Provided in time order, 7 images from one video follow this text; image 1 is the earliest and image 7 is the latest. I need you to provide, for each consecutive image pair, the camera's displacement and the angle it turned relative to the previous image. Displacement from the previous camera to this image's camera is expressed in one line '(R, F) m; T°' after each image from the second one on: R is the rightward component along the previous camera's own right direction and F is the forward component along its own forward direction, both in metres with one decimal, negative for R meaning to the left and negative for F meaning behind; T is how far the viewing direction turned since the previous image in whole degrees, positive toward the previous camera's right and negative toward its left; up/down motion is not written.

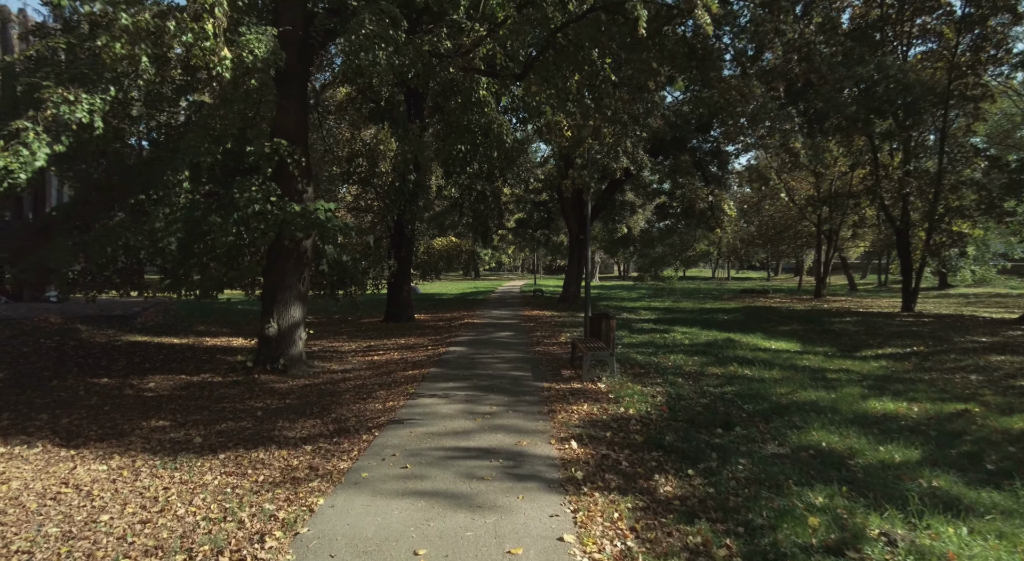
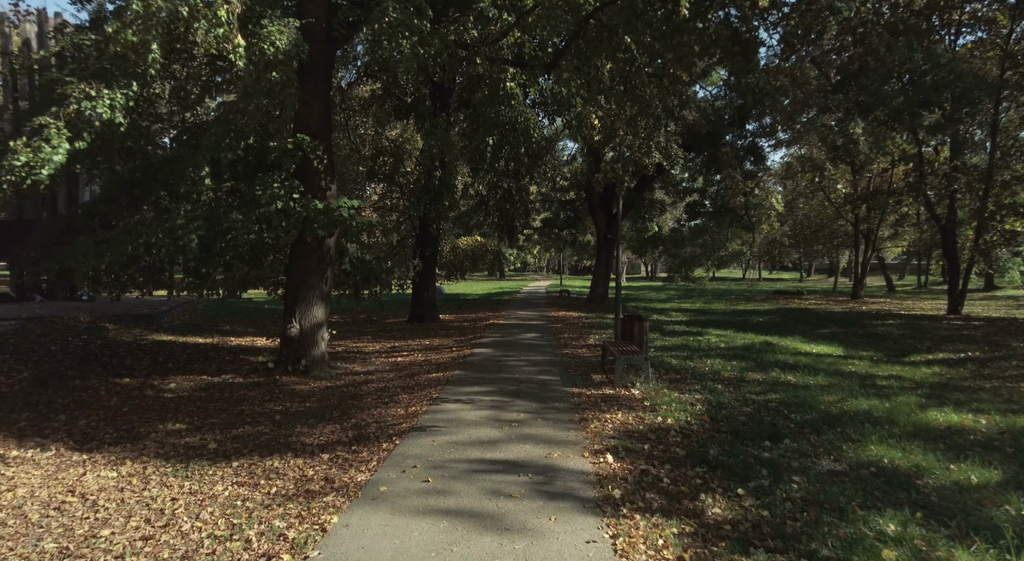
(0.0, +0.4) m; -2°
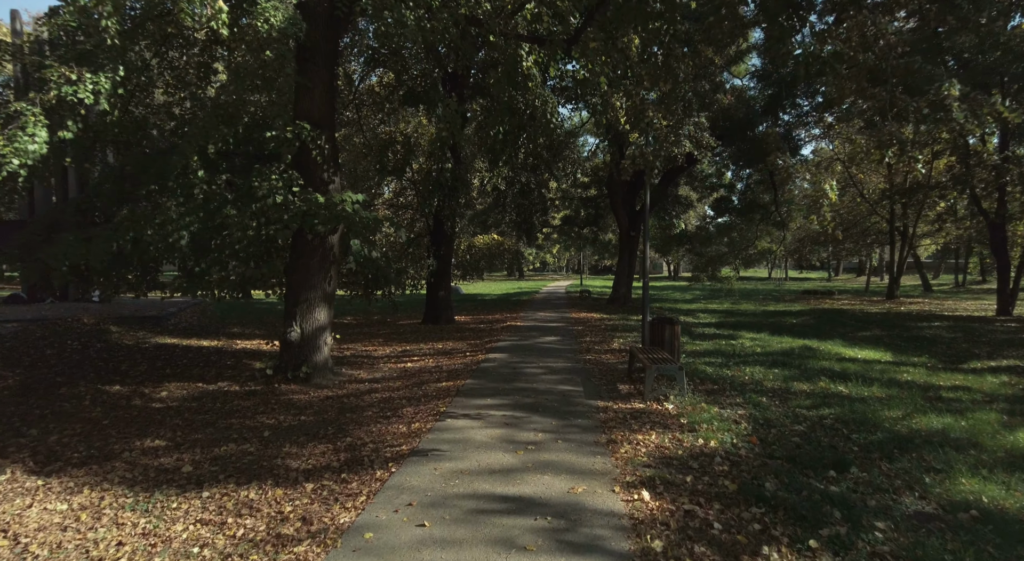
(0.0, +0.8) m; -2°
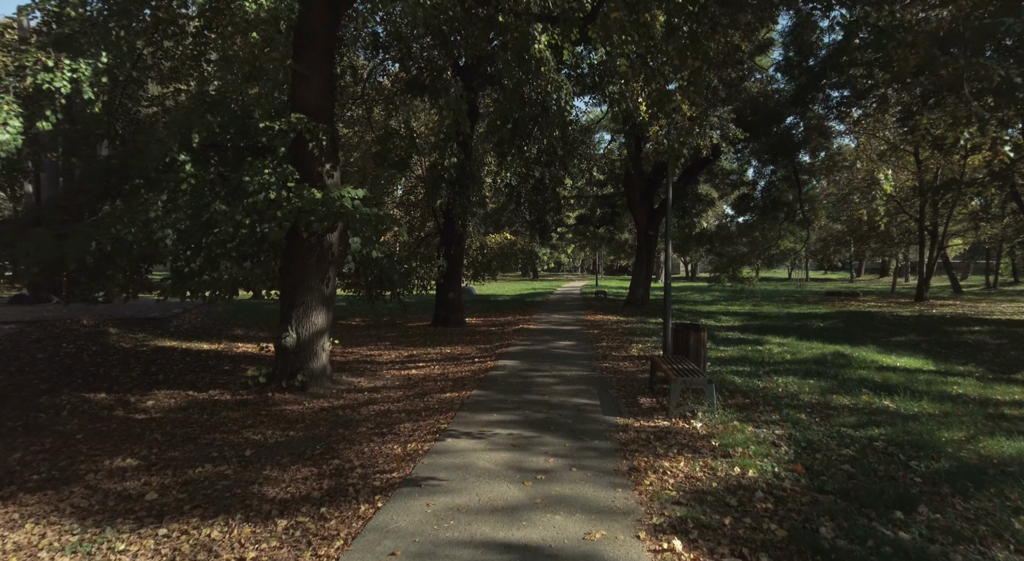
(+0.1, +0.7) m; -1°
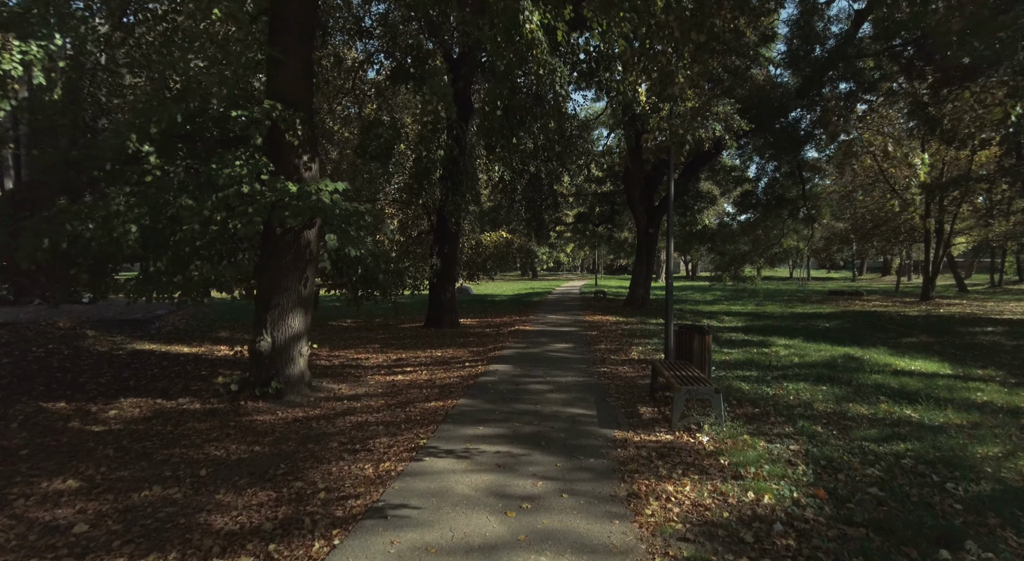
(+0.1, +0.6) m; 0°
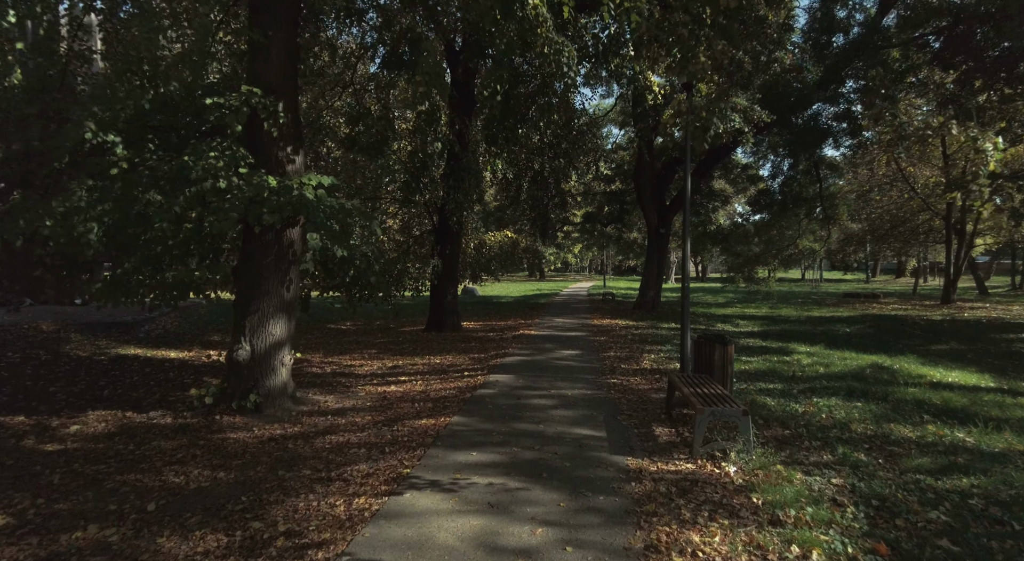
(+0.1, +0.7) m; -1°
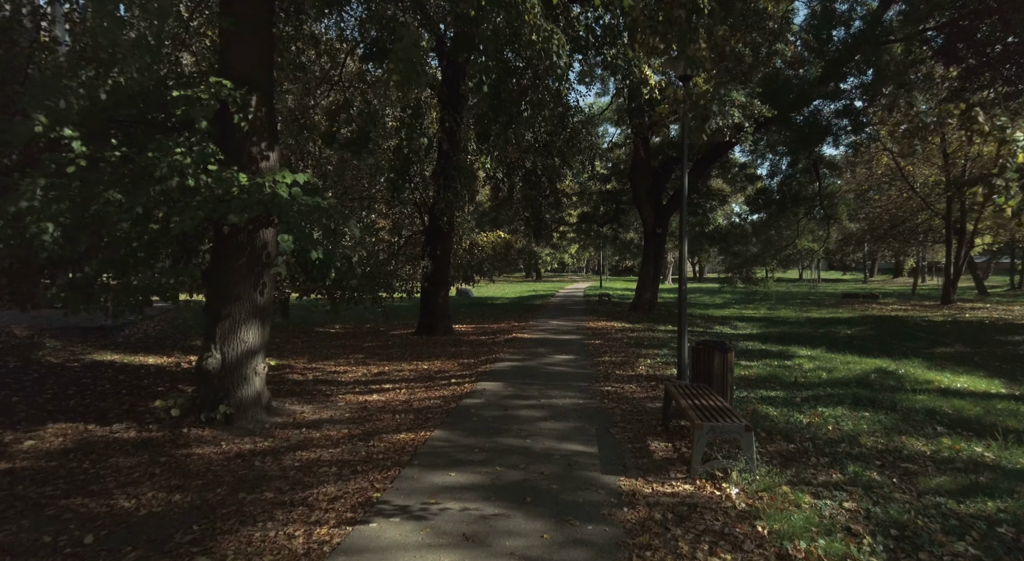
(+0.1, +0.4) m; 0°
